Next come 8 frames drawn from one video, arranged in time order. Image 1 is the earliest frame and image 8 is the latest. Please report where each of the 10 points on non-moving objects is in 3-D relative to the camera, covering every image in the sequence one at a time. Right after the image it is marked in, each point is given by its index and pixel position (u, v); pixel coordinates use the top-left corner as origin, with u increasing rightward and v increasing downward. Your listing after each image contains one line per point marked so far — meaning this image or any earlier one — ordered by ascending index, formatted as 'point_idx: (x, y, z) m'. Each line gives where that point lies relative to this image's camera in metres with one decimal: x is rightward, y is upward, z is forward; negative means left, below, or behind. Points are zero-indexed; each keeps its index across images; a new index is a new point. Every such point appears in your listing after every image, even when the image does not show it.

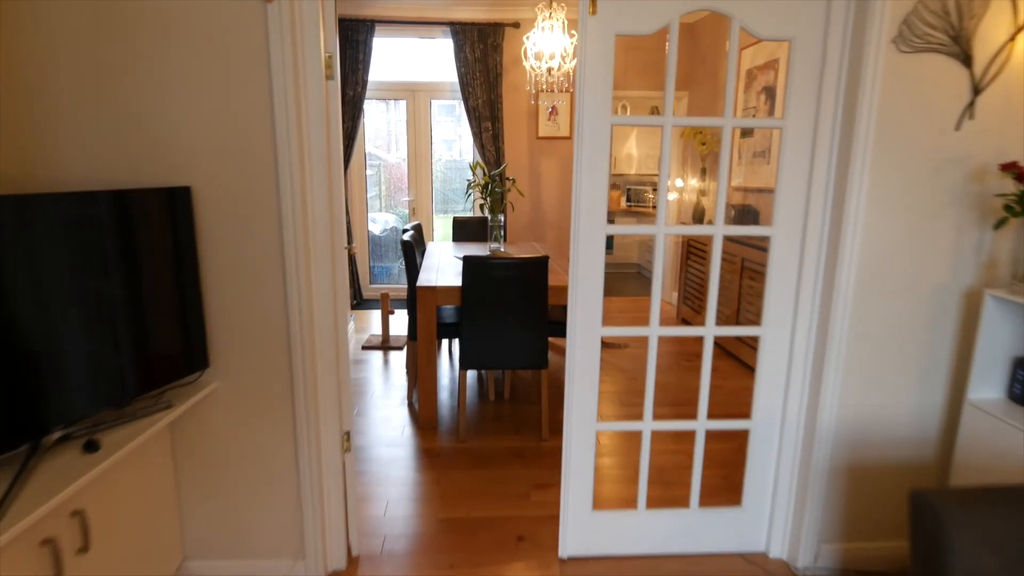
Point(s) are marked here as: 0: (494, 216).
0: (-0.1, +0.5, +3.9) m
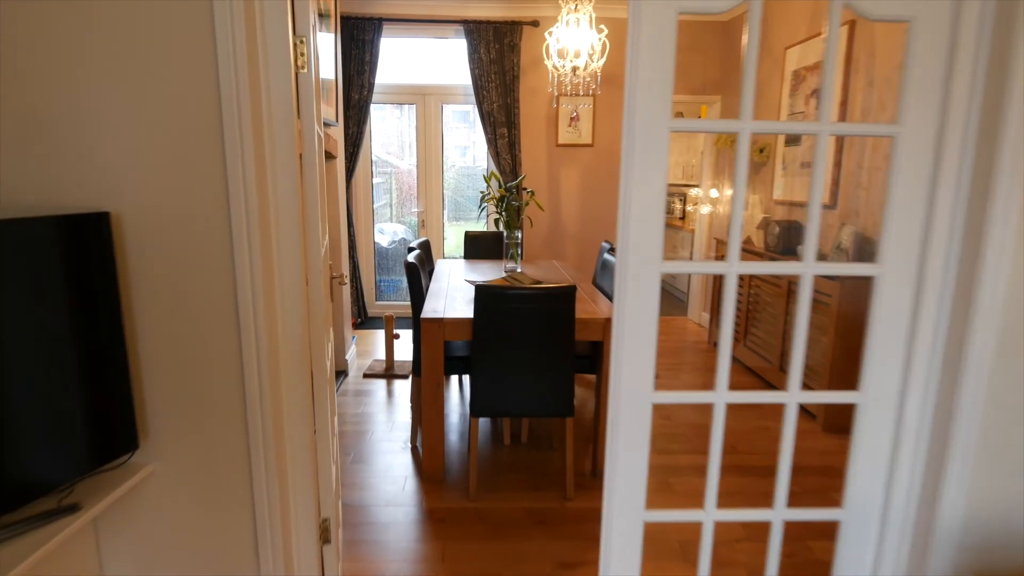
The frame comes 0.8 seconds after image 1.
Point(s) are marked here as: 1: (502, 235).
0: (0.0, +0.3, +3.5) m
1: (-0.1, +0.4, +4.0) m
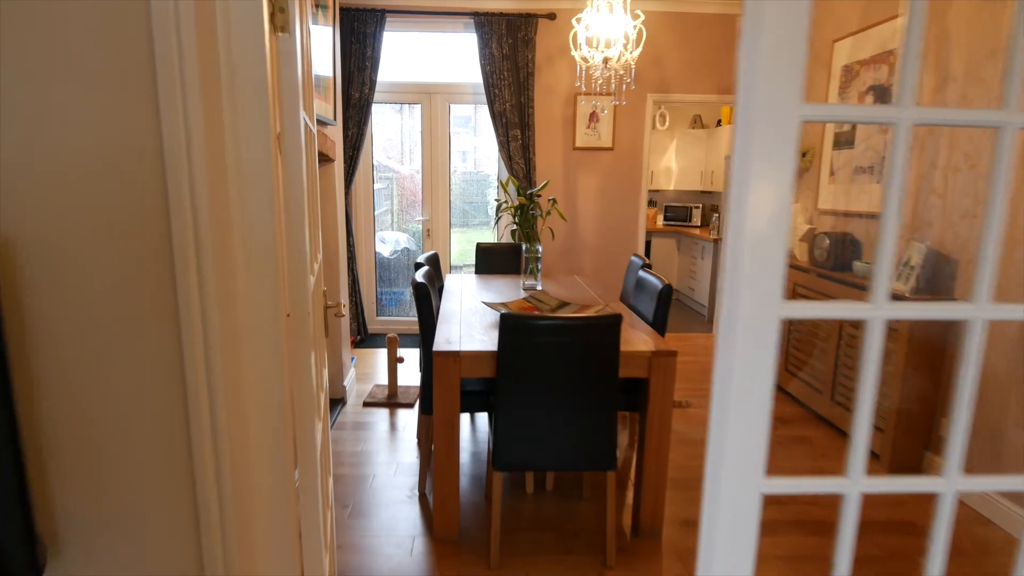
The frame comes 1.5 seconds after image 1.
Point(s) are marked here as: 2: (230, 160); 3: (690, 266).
0: (+0.1, +0.2, +3.1) m
1: (0.0, +0.2, +3.6) m
2: (-0.5, +0.2, +1.1) m
3: (+1.9, +0.2, +6.6) m
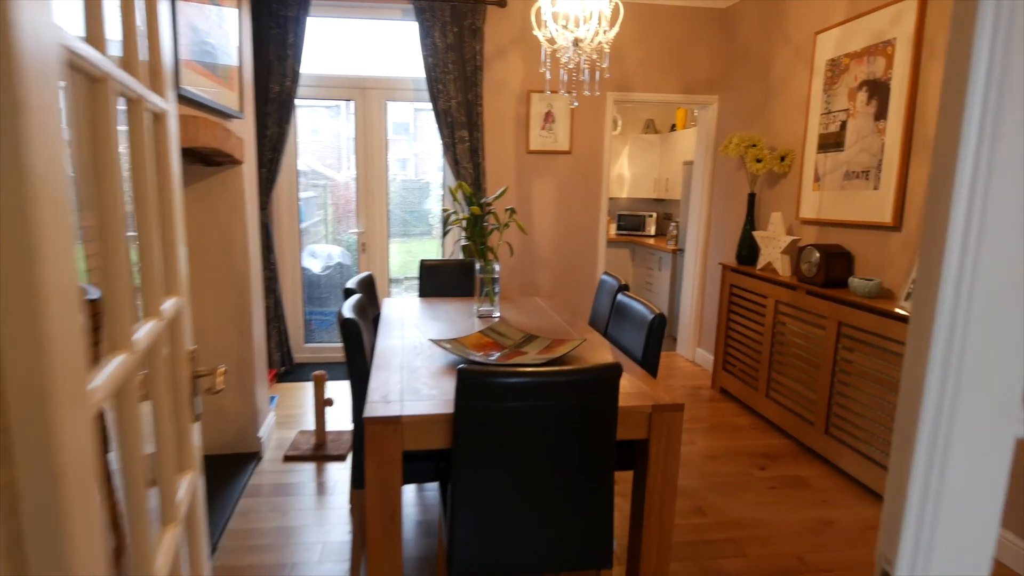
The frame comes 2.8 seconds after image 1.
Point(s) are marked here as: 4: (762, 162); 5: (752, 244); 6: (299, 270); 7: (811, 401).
0: (-0.1, +0.1, +2.6) m
1: (-0.2, +0.1, +3.1) m
2: (-0.5, +0.1, +0.5) m
3: (+1.4, +0.1, +6.3) m
4: (+1.4, +0.7, +3.5) m
5: (+1.4, +0.3, +3.7) m
6: (-1.5, +0.1, +4.3) m
7: (+1.5, -0.6, +3.0) m
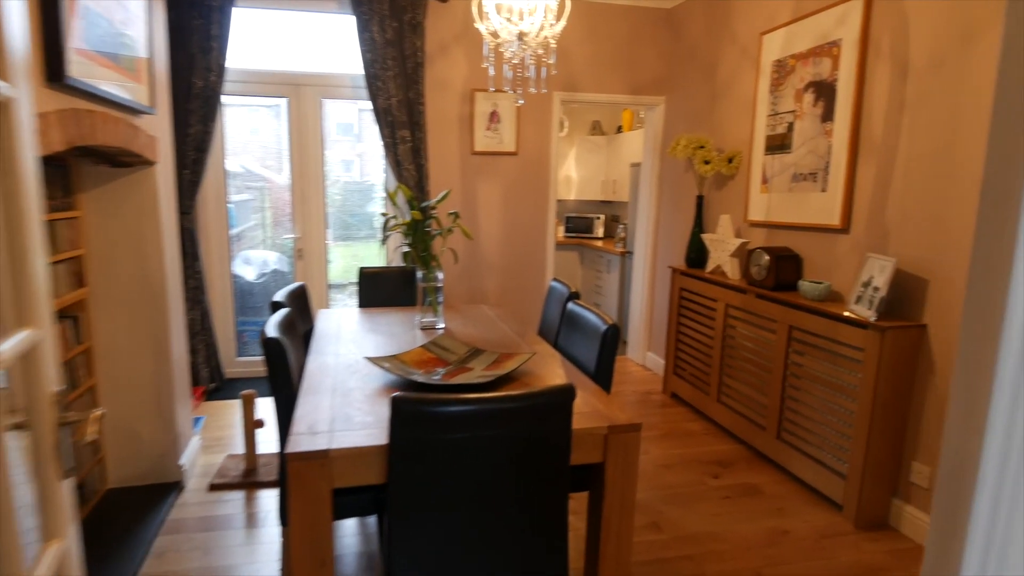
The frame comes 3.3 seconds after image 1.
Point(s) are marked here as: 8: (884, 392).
0: (-0.3, +0.1, +2.5) m
1: (-0.5, +0.1, +2.9) m
2: (-0.5, +0.1, +0.3) m
3: (+0.8, +0.1, +6.2) m
4: (+1.1, +0.7, +3.5) m
5: (+1.1, +0.2, +3.6) m
6: (-1.9, +0.1, +4.0) m
7: (+1.2, -0.6, +3.0) m
8: (+1.4, -0.4, +2.3) m
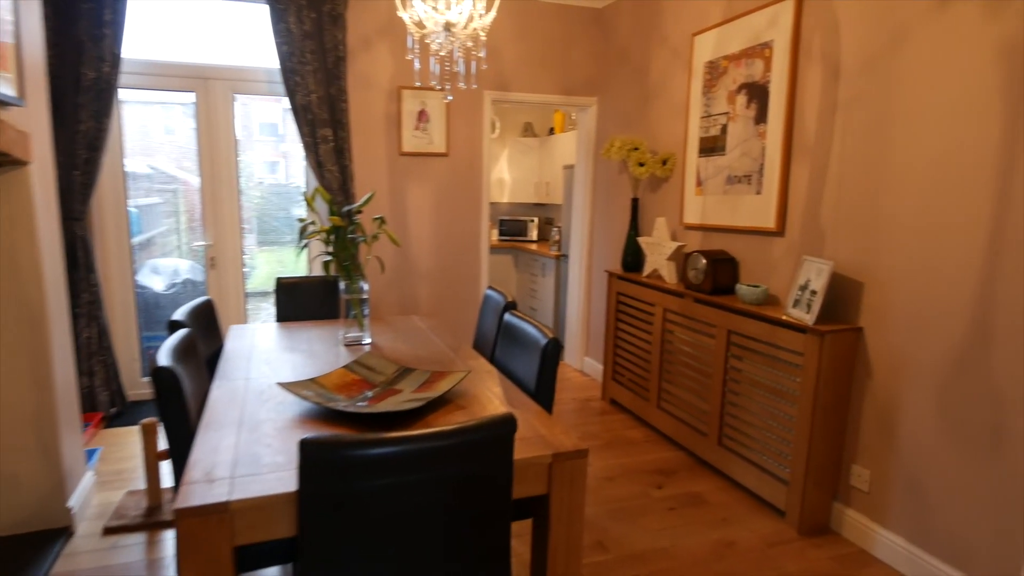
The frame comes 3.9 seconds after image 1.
0: (-0.6, 0.0, +2.2) m
1: (-0.8, 0.0, +2.7) m
2: (-0.6, 0.0, +0.1) m
3: (+0.2, 0.0, +6.1) m
4: (+0.7, +0.7, +3.4) m
5: (+0.7, +0.2, +3.6) m
6: (-2.3, 0.0, +3.6) m
7: (+0.9, -0.6, +2.9) m
8: (+1.2, -0.4, +2.3) m
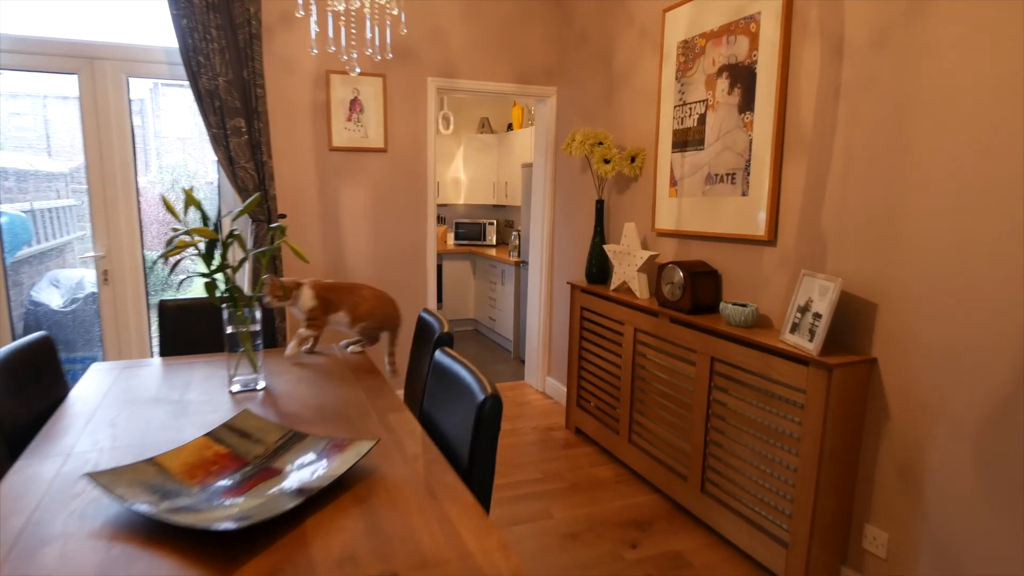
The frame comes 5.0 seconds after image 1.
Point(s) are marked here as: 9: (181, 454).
0: (-0.8, -0.1, +1.7) m
1: (-1.0, -0.1, +2.2) m
2: (-0.6, 0.0, -0.4) m
3: (-0.2, 0.0, +5.7) m
4: (+0.5, +0.6, +3.0) m
5: (+0.5, +0.2, +3.1) m
6: (-2.5, -0.1, +3.0) m
7: (+0.7, -0.7, +2.5) m
8: (+1.0, -0.5, +1.9) m
9: (-0.7, -0.3, +1.3) m
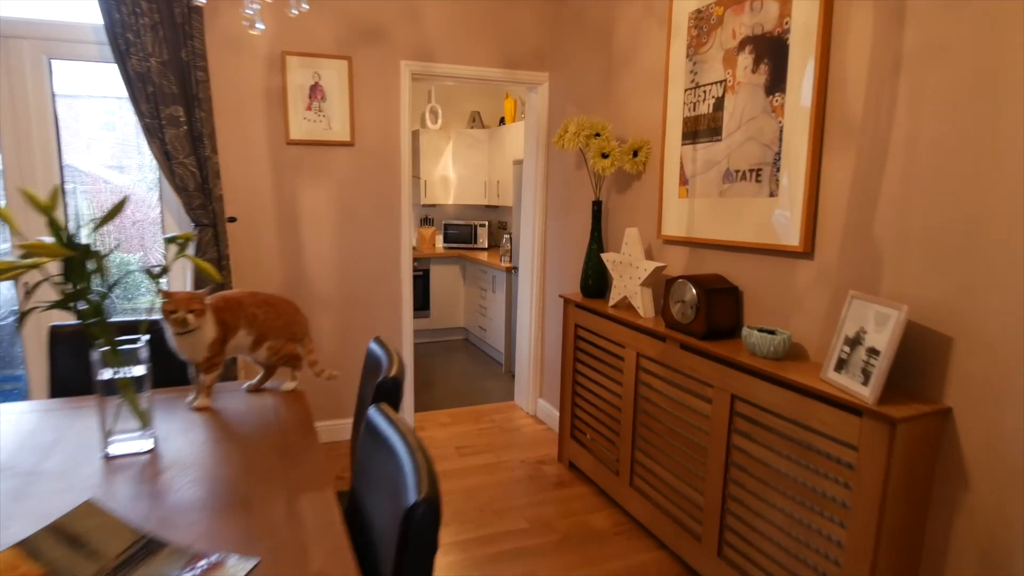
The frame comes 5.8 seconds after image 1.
0: (-0.9, -0.1, +1.3) m
1: (-1.1, -0.1, +1.8) m
2: (-0.7, -0.1, -0.8) m
3: (-0.3, -0.1, +5.2) m
4: (+0.4, +0.5, +2.6) m
5: (+0.4, +0.1, +2.7) m
6: (-2.6, -0.2, +2.6) m
7: (+0.6, -0.7, +2.1) m
8: (+0.9, -0.5, +1.4) m
9: (-0.8, -0.4, +0.9) m
